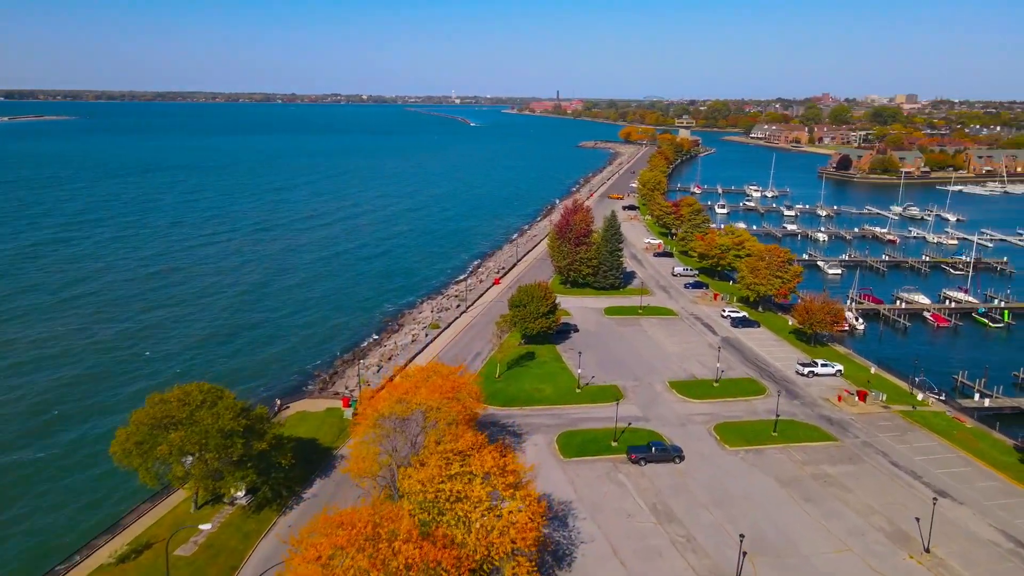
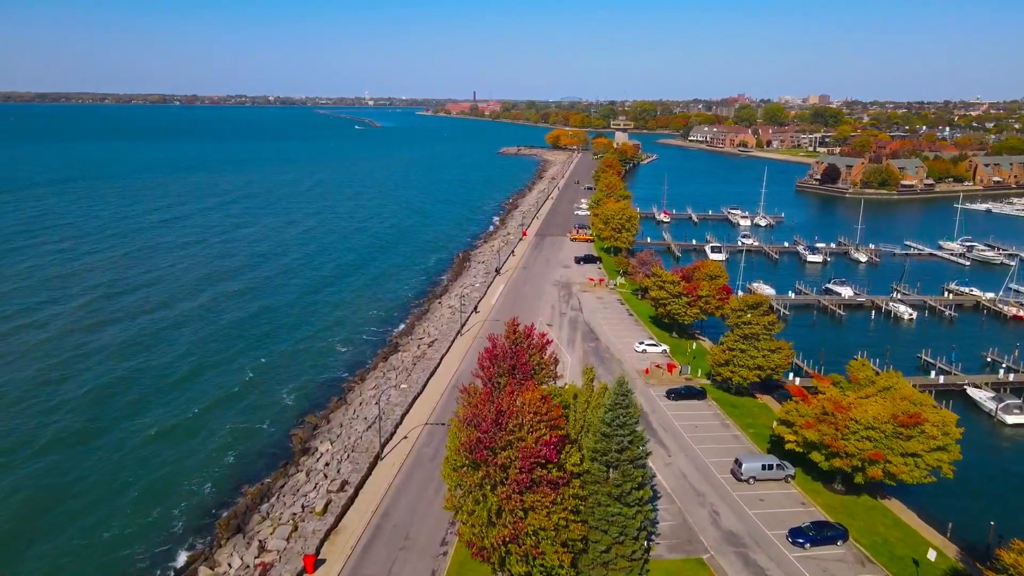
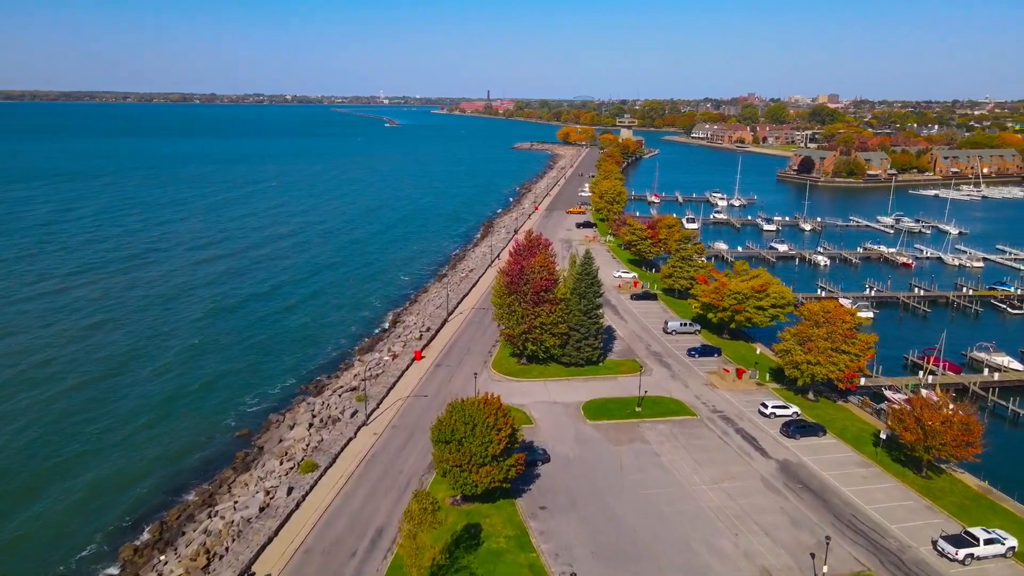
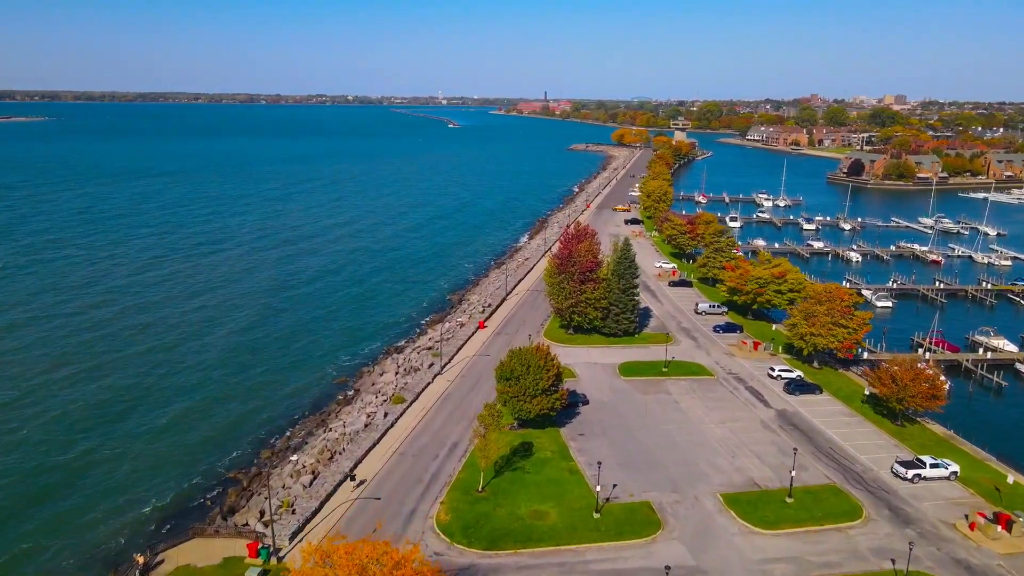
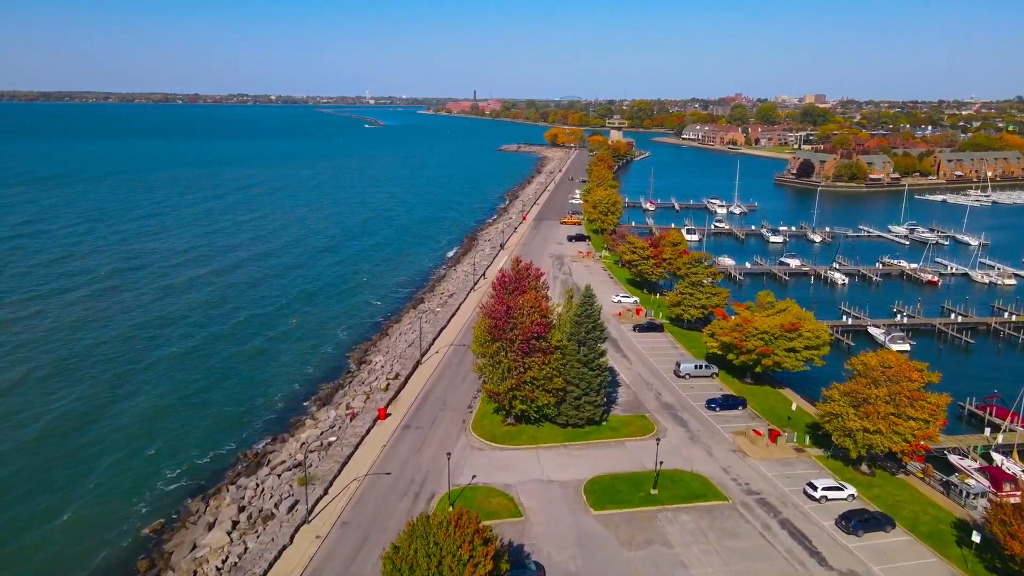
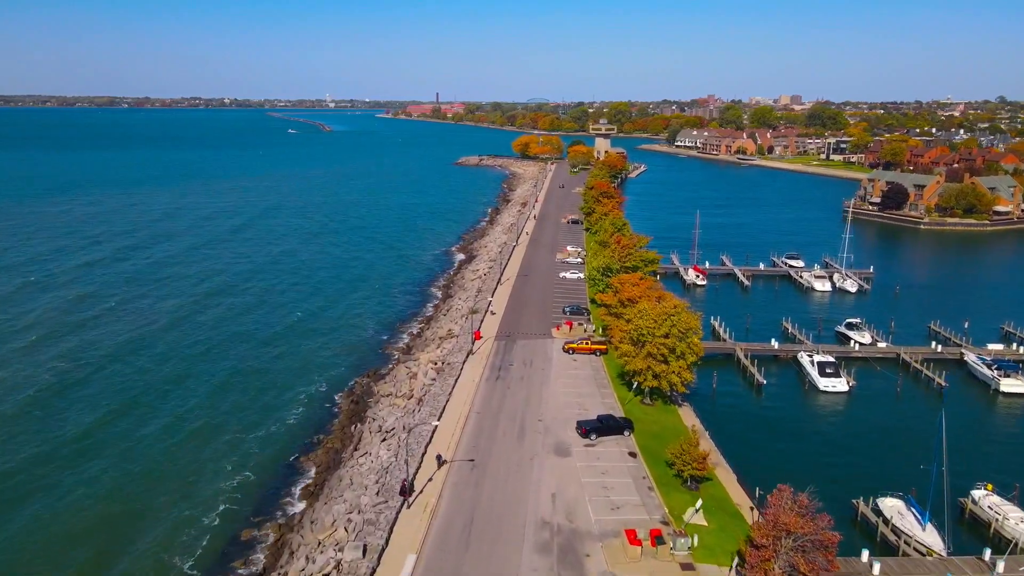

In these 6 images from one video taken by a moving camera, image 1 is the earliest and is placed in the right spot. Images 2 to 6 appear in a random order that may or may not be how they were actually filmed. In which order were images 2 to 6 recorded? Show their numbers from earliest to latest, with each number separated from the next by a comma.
4, 3, 5, 2, 6
